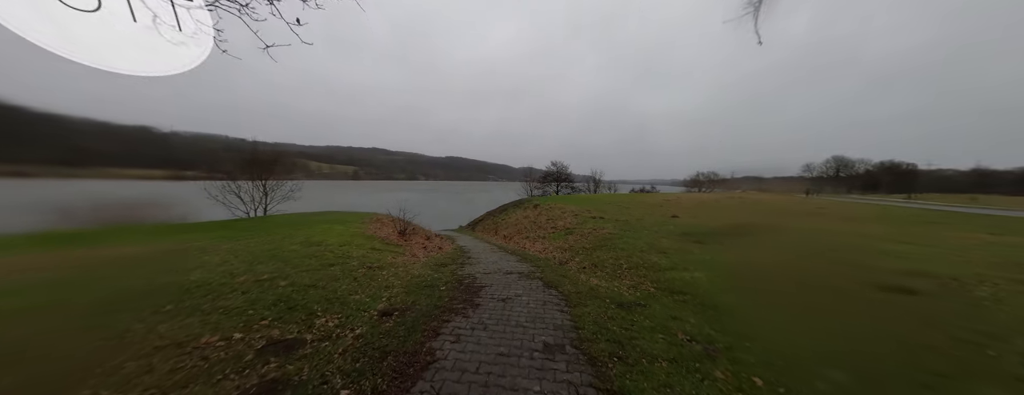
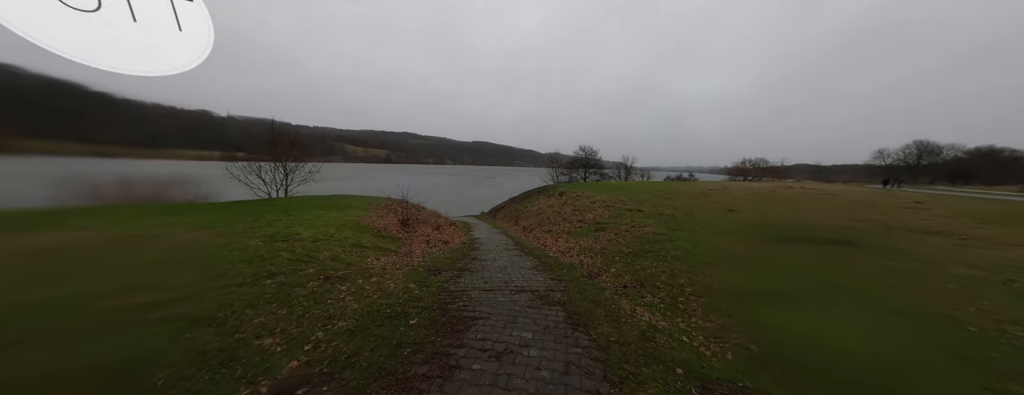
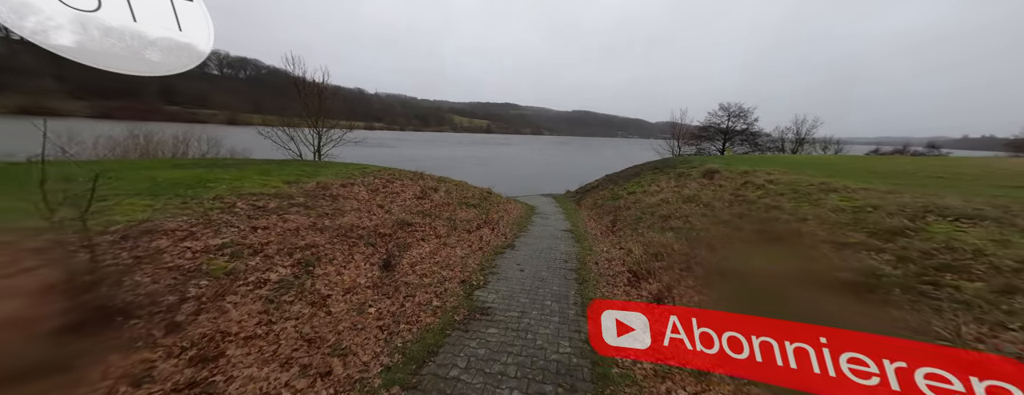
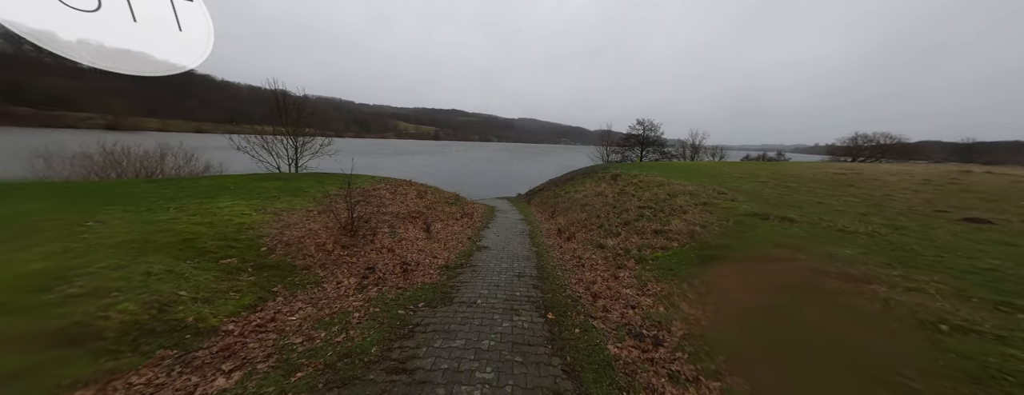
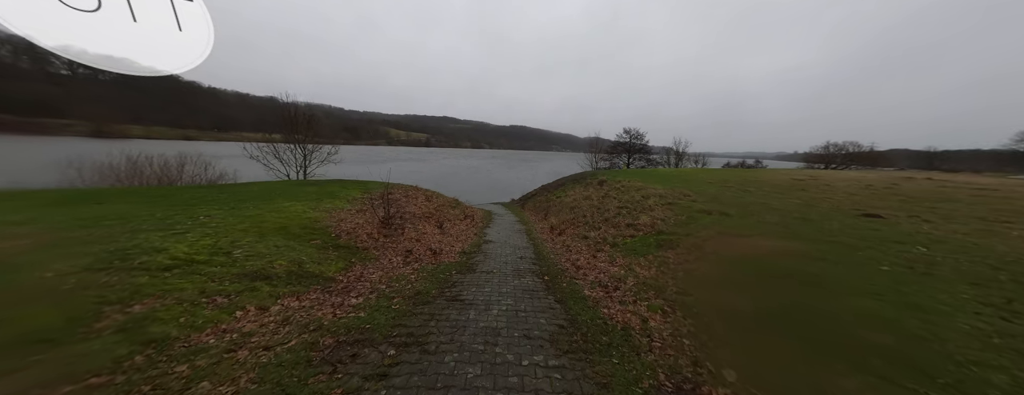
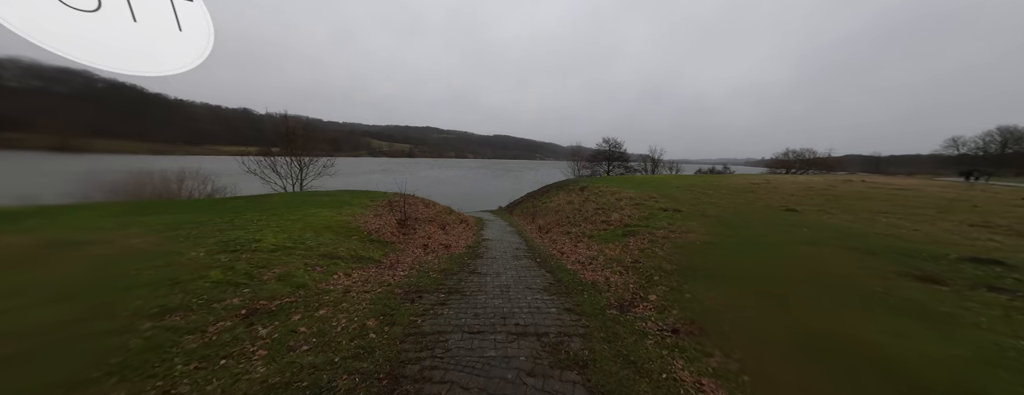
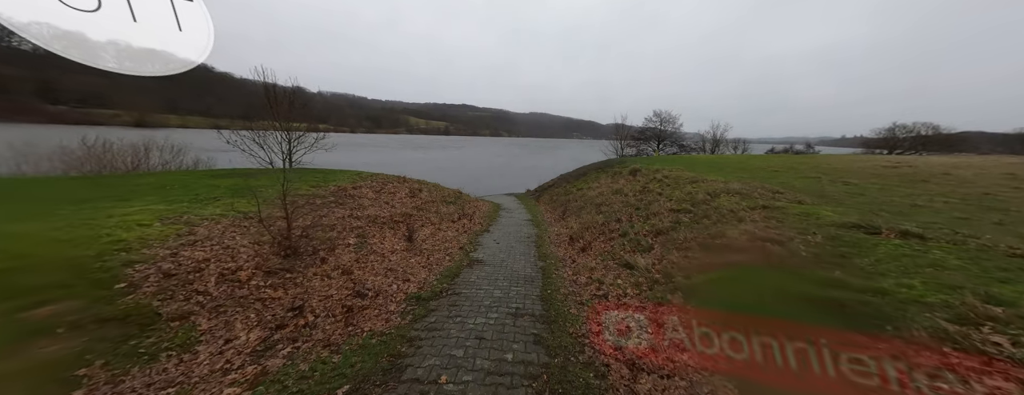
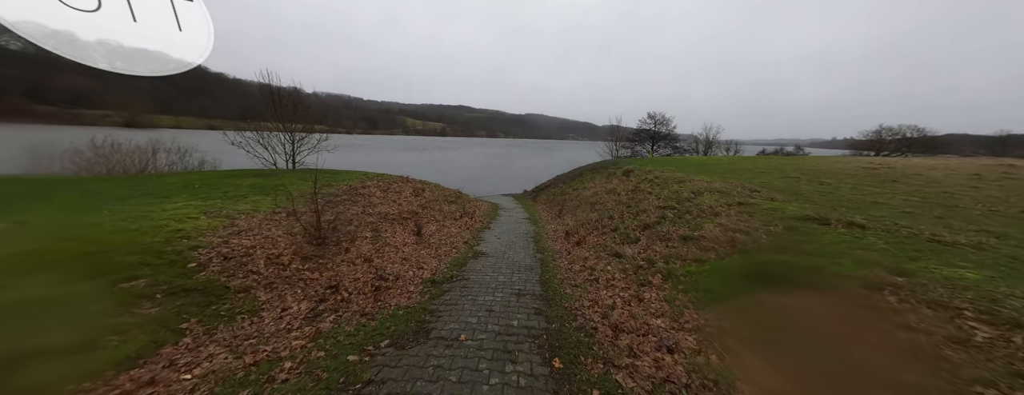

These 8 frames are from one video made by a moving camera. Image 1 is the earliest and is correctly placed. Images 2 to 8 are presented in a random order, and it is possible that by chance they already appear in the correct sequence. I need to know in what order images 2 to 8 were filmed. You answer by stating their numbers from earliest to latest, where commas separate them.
2, 6, 5, 4, 8, 7, 3
